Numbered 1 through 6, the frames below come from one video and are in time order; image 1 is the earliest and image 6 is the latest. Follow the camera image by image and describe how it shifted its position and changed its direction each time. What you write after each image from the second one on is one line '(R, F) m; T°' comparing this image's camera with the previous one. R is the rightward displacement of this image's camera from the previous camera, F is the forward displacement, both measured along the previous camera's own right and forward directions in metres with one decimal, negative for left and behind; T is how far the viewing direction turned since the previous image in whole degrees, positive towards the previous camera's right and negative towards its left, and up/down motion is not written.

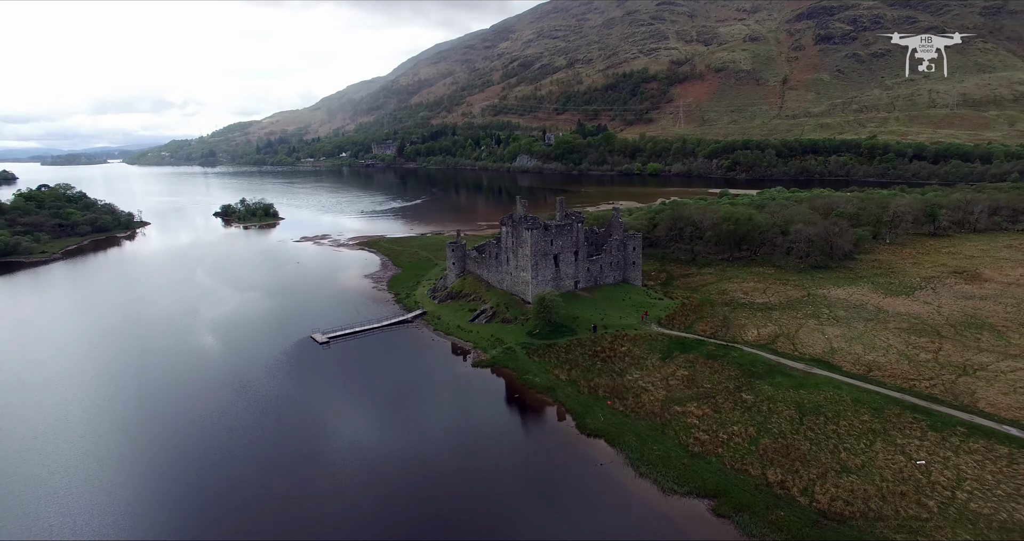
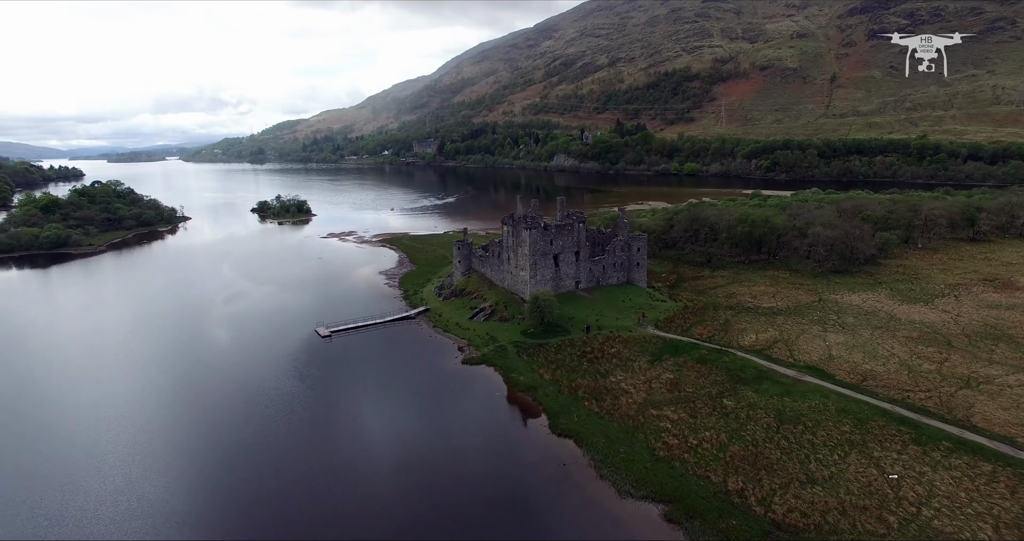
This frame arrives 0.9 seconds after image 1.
(+3.2, -0.1) m; -4°
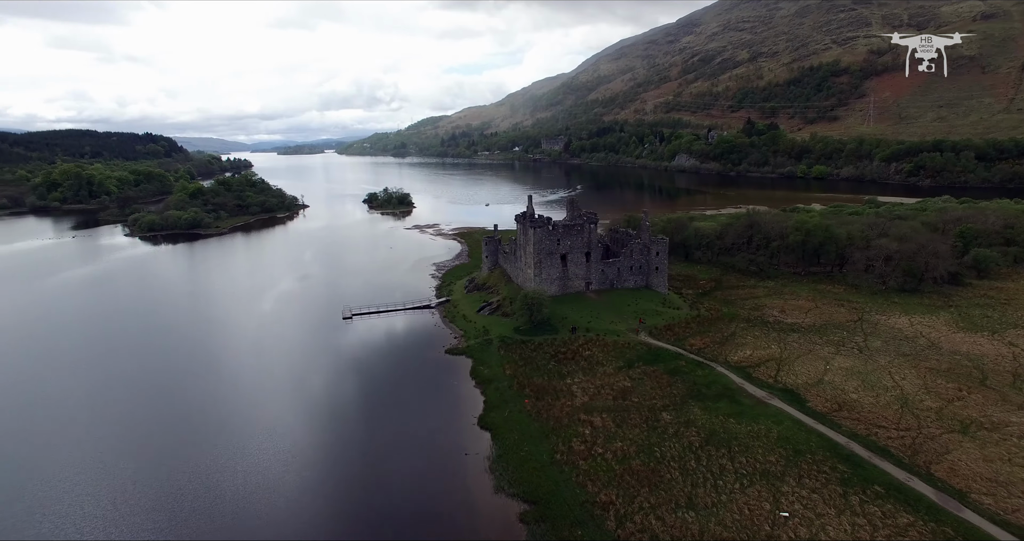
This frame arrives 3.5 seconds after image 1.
(+9.4, +0.6) m; -14°
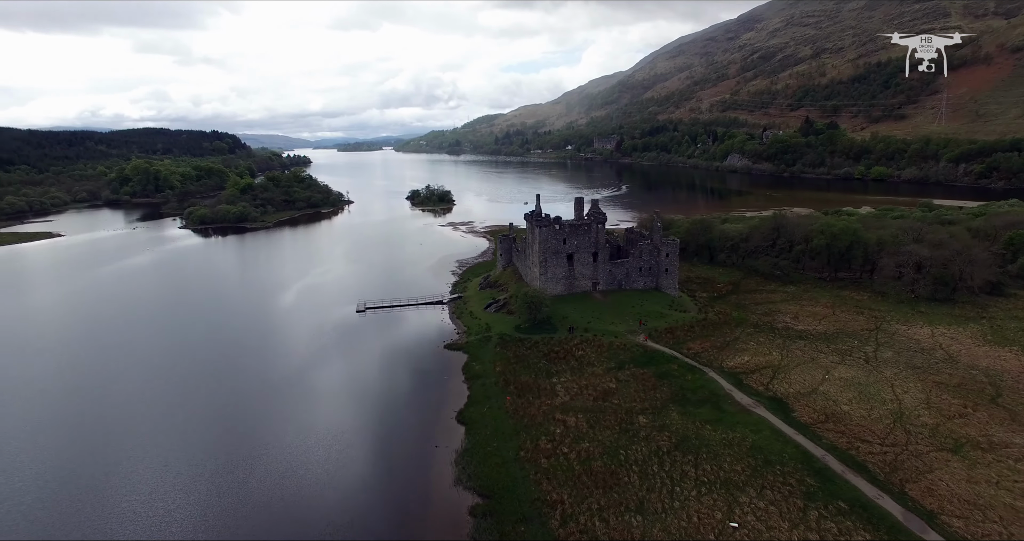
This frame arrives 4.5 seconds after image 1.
(+3.5, 0.0) m; -5°
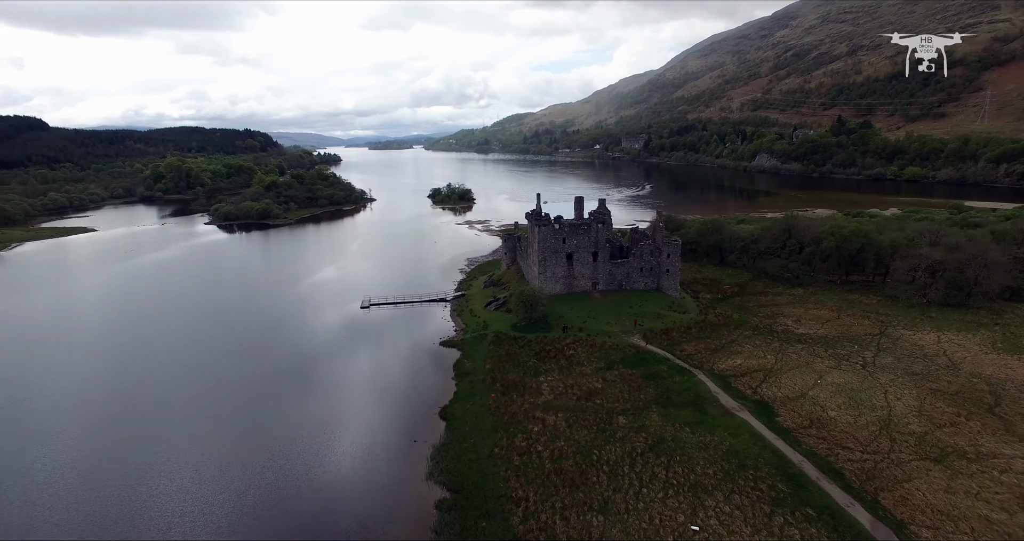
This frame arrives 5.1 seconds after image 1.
(+2.2, -0.1) m; -3°
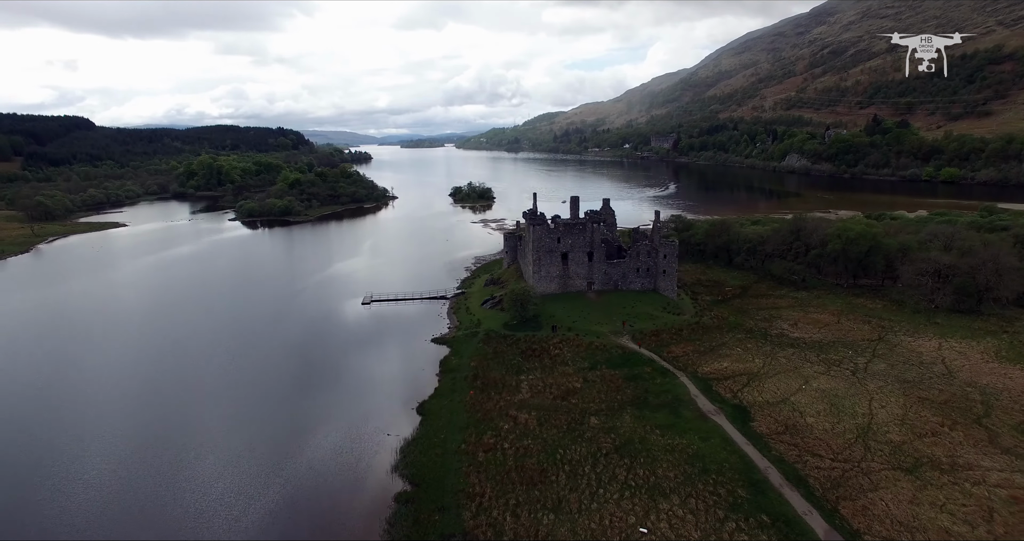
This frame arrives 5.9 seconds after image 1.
(+2.6, -0.1) m; -3°
